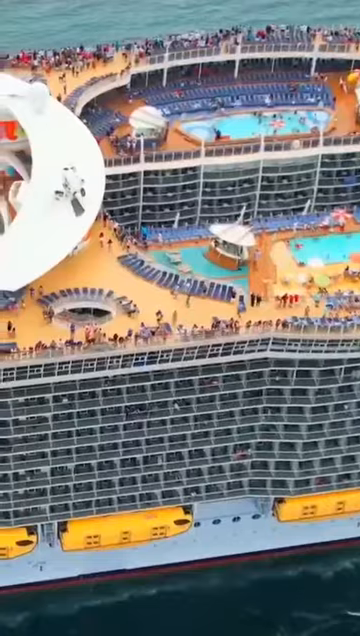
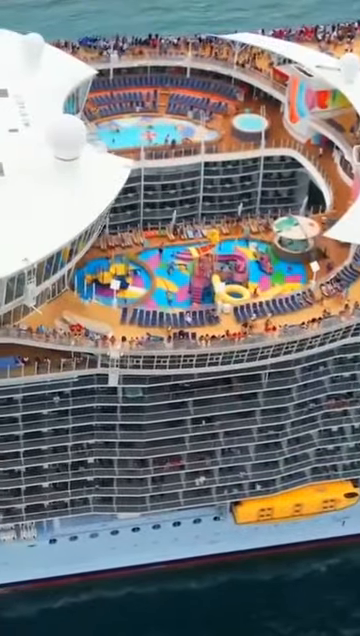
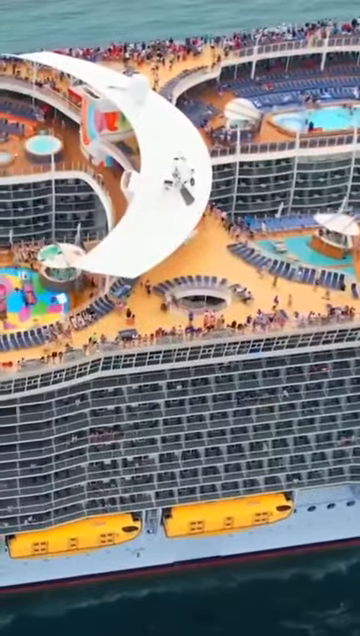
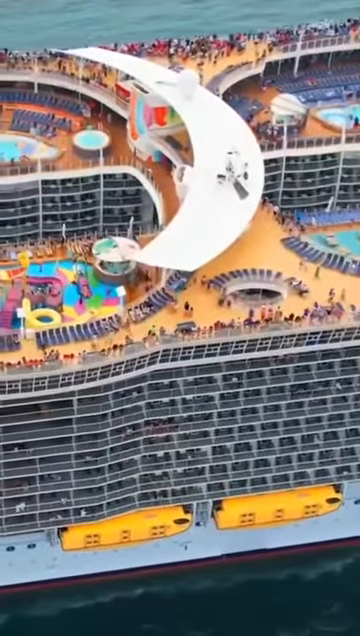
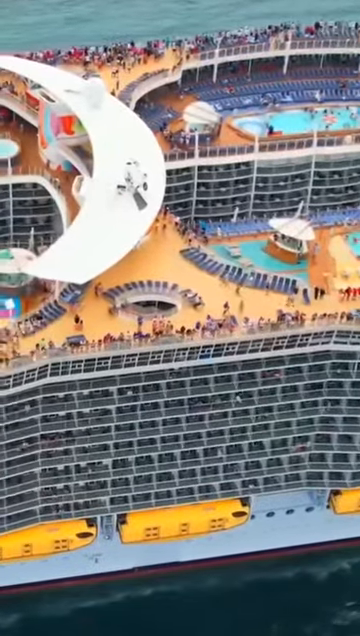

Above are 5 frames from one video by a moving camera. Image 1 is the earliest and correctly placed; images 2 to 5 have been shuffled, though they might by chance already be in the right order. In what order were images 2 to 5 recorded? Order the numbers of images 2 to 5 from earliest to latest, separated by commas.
5, 3, 4, 2
